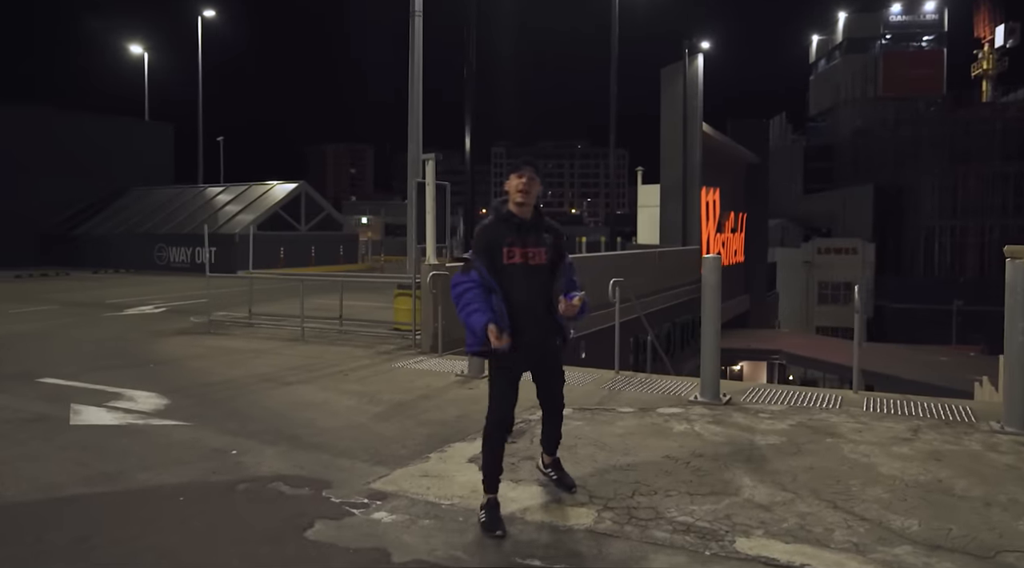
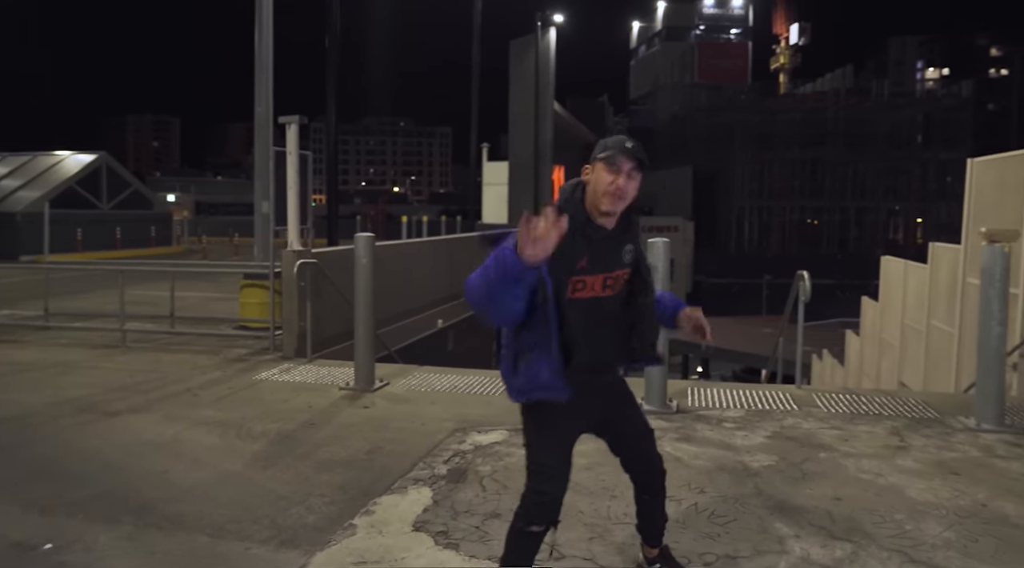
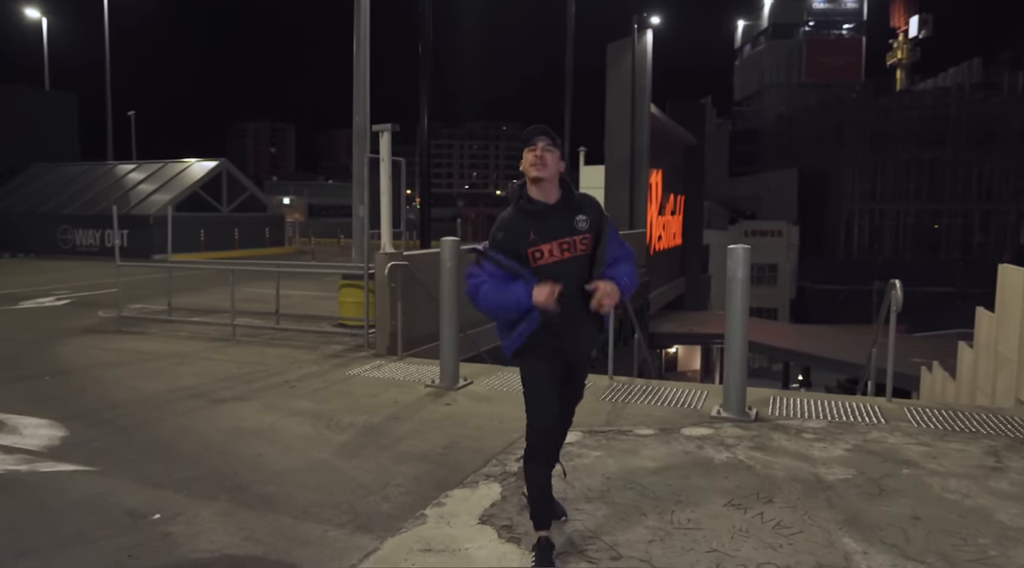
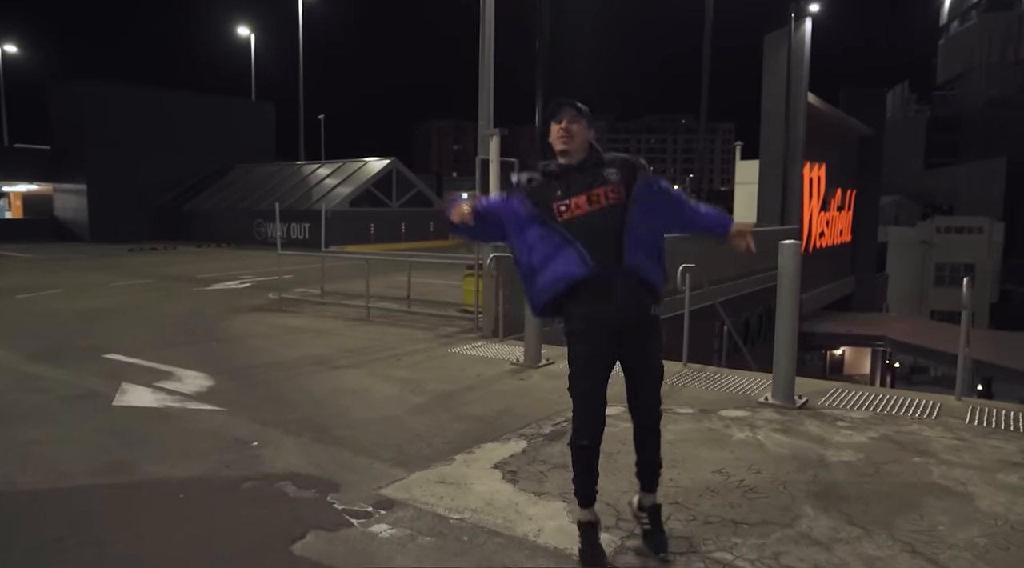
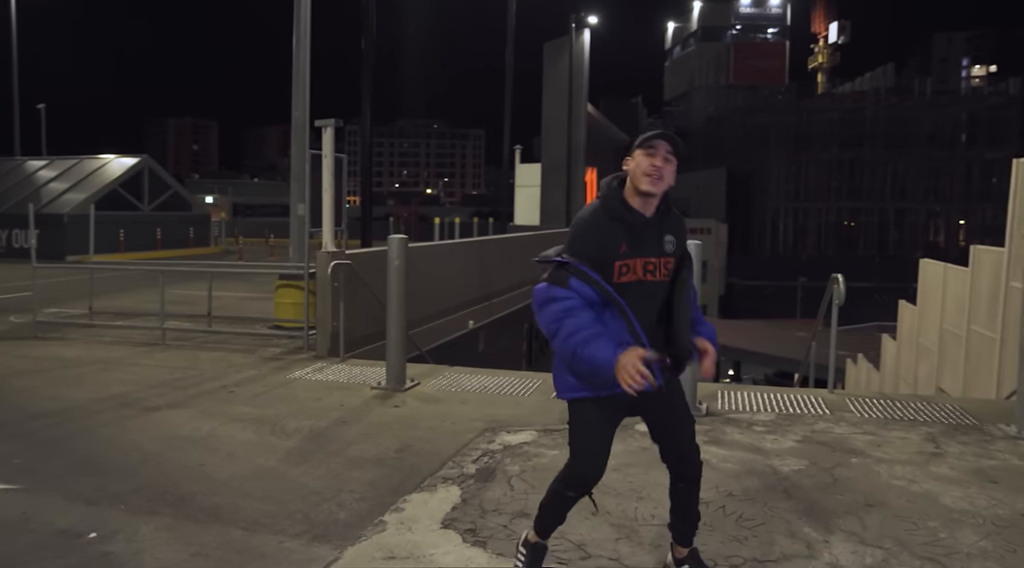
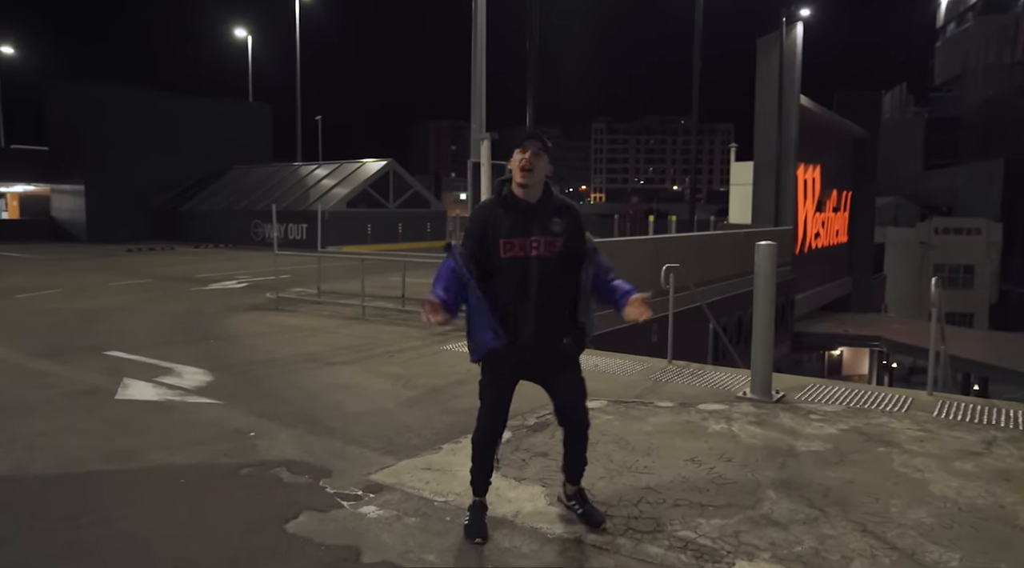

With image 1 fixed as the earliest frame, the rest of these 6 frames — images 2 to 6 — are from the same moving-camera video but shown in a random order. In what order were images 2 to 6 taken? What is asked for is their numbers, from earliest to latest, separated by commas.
6, 4, 3, 5, 2
